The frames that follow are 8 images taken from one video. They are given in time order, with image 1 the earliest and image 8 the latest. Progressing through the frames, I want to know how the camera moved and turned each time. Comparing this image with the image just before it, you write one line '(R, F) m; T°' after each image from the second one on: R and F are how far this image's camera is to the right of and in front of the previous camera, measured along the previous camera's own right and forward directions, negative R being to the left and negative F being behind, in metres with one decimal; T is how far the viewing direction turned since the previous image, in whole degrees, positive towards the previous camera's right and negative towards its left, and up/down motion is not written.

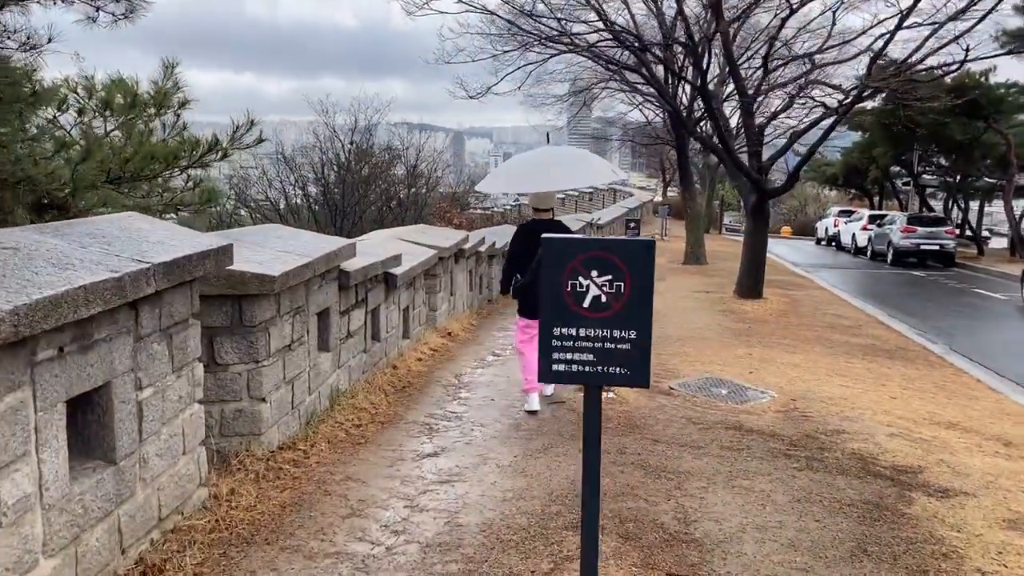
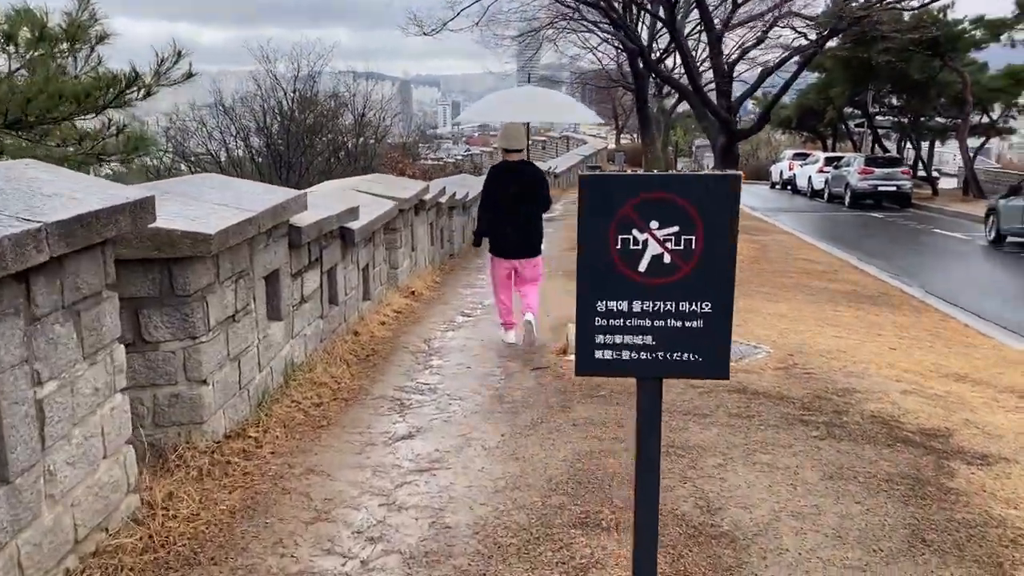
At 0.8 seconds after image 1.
(-0.1, +0.7) m; +3°
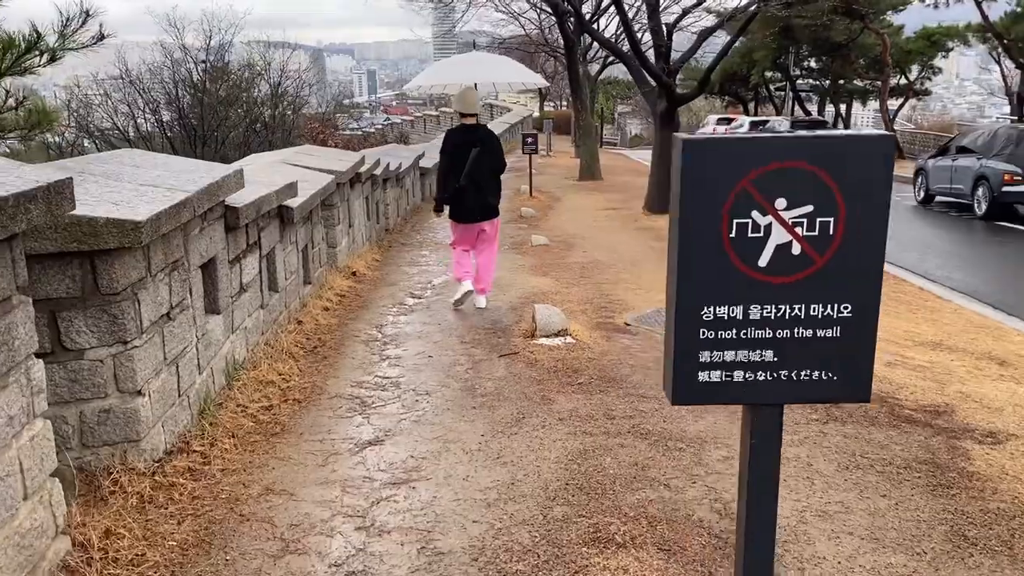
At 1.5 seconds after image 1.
(-0.2, +0.4) m; +5°
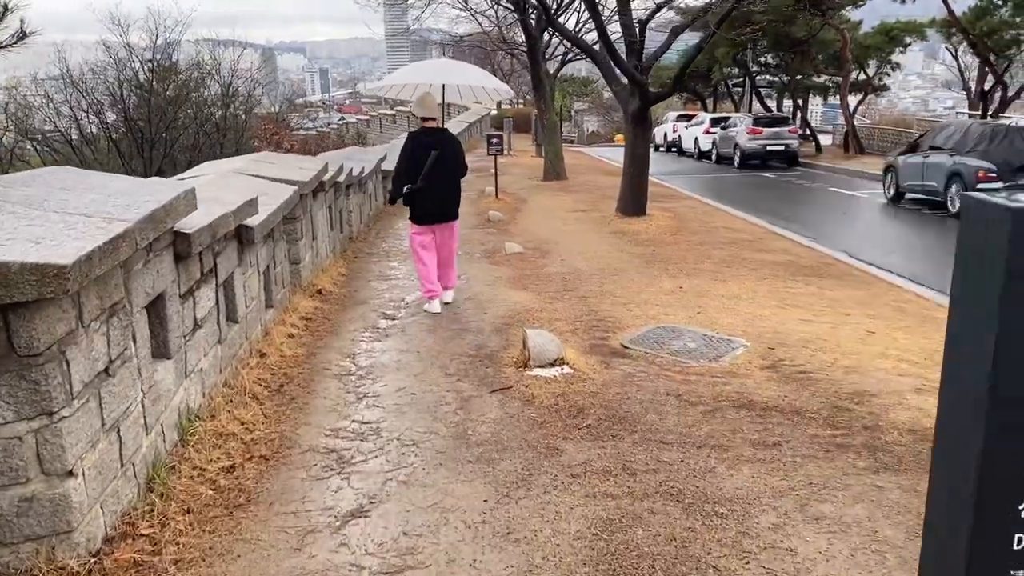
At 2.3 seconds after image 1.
(-0.2, +0.6) m; +3°
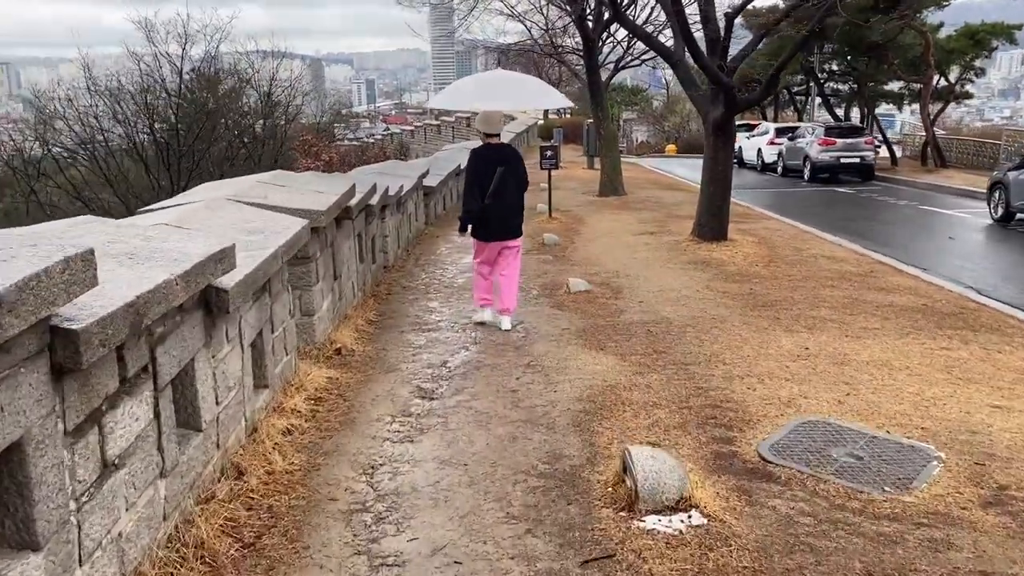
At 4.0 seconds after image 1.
(-0.2, +1.6) m; -3°
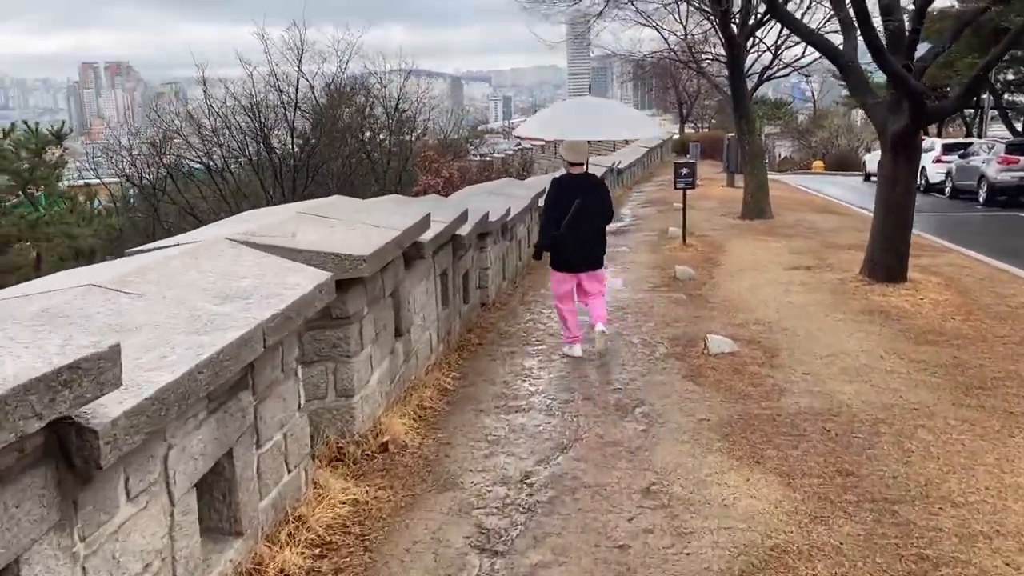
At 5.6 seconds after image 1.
(+0.1, +1.6) m; -8°
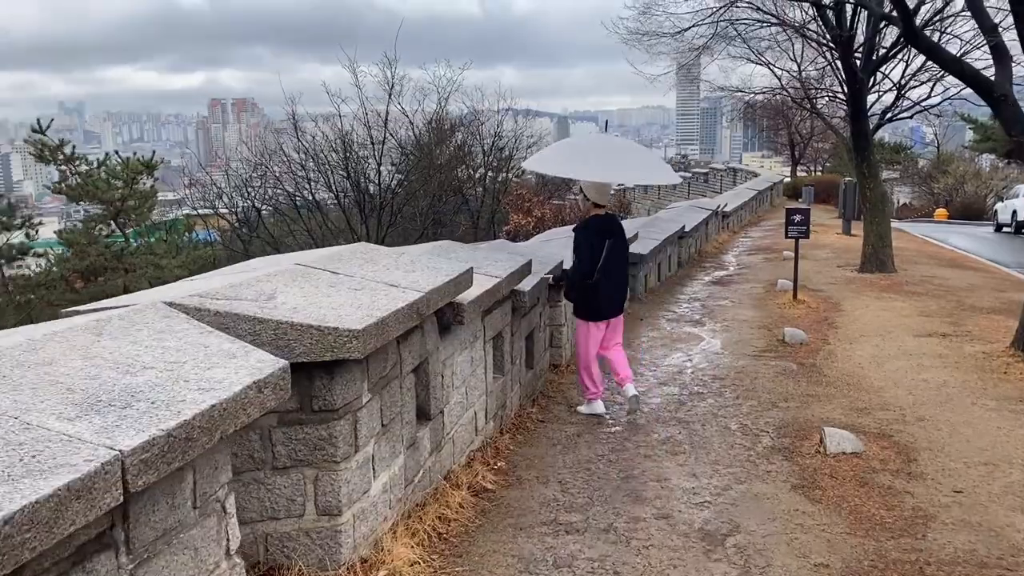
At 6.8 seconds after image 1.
(+0.2, +1.1) m; -7°
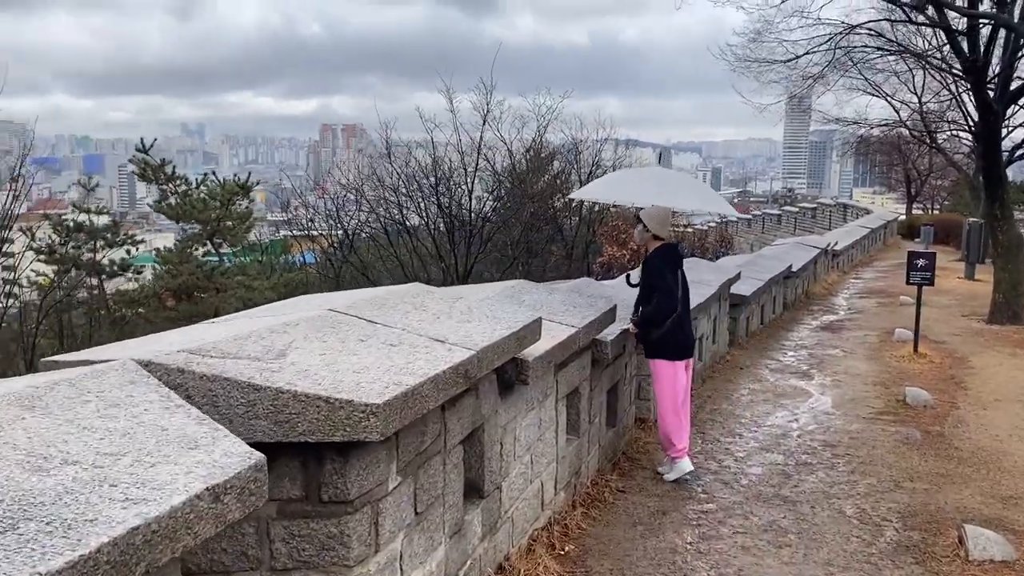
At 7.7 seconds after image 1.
(+0.1, +0.6) m; -6°
